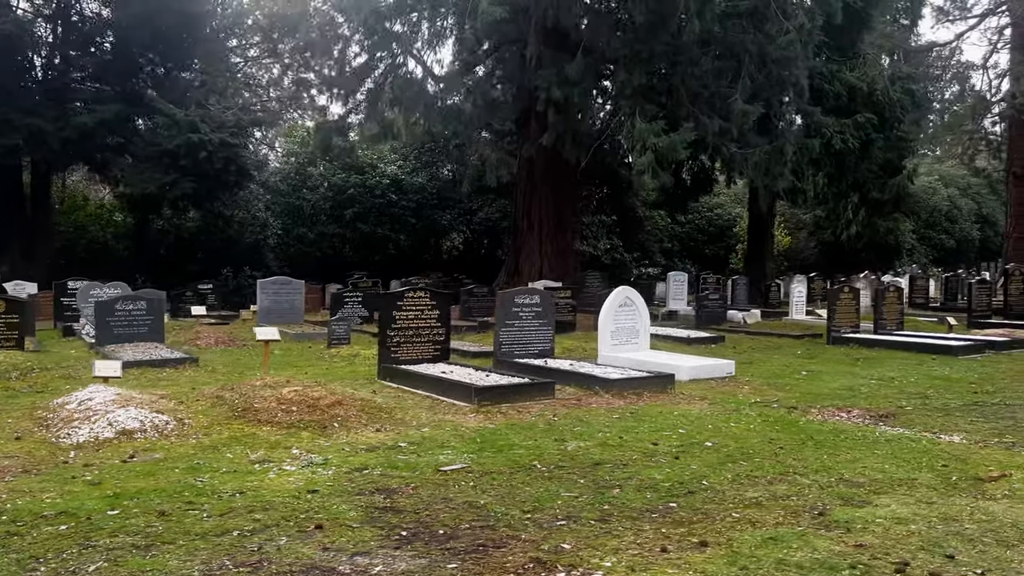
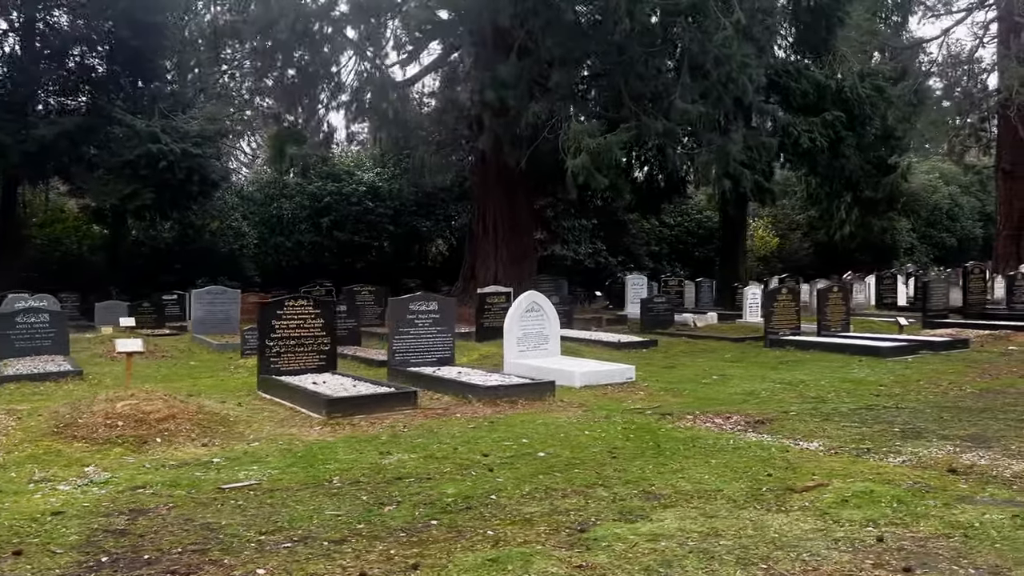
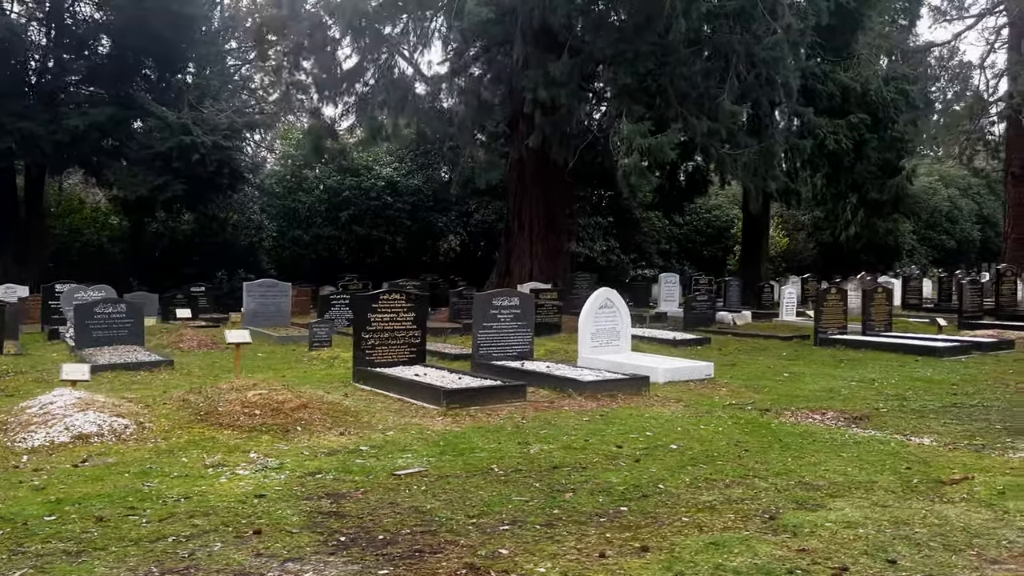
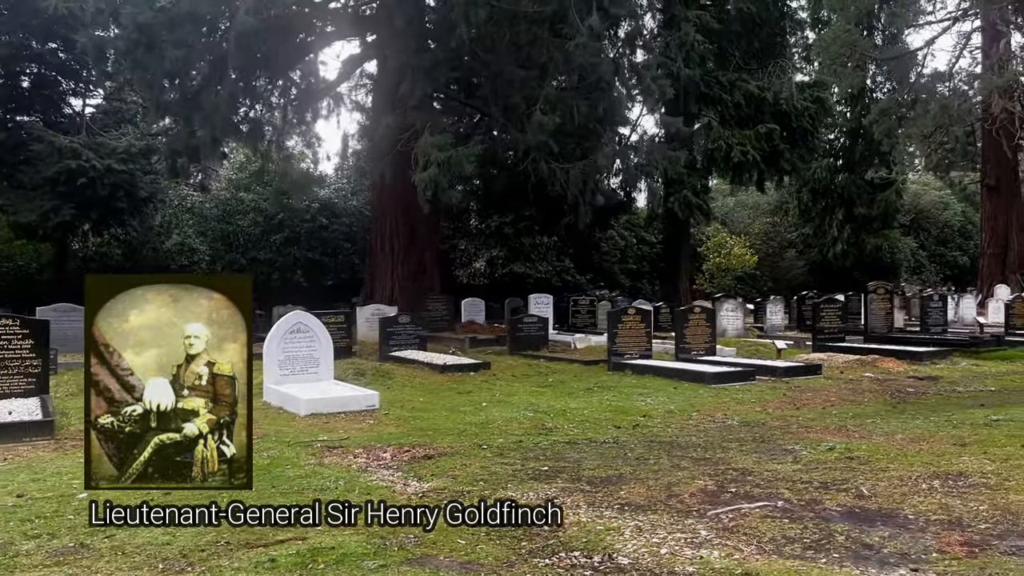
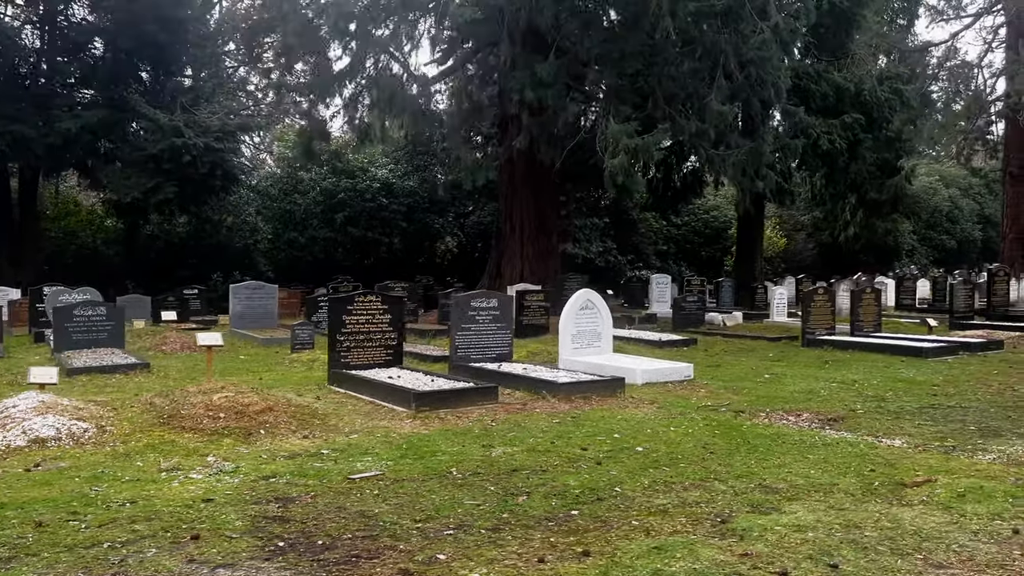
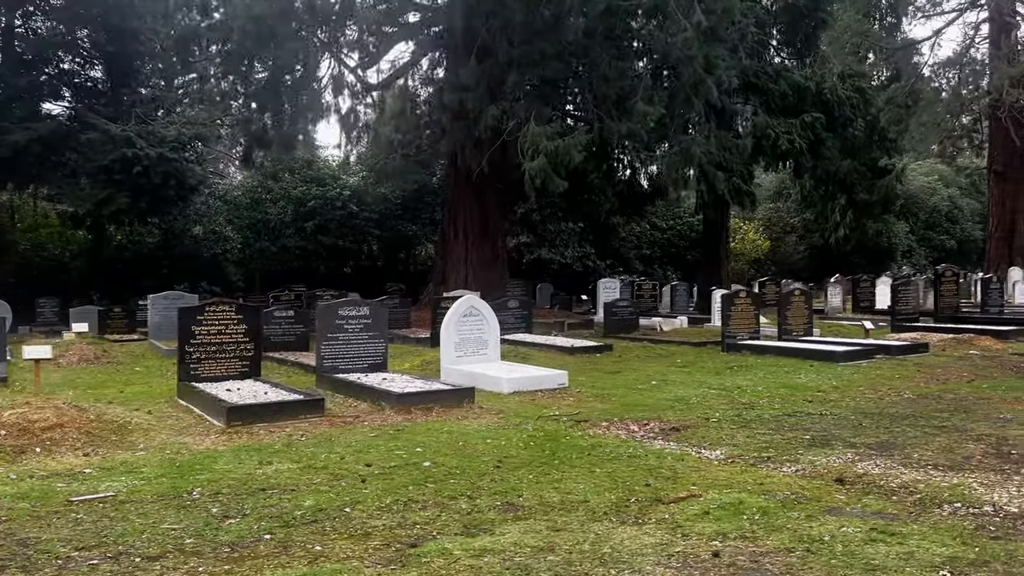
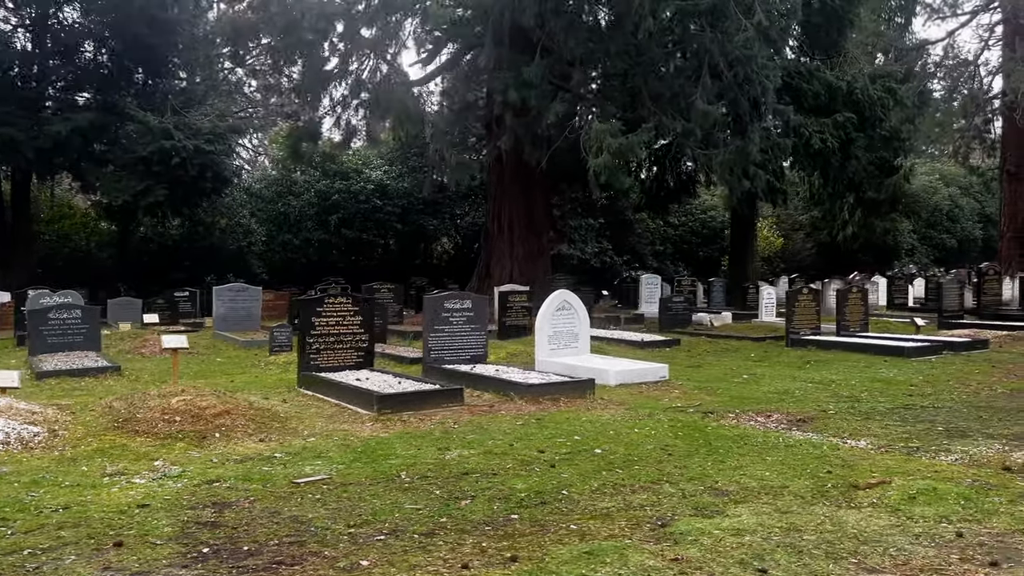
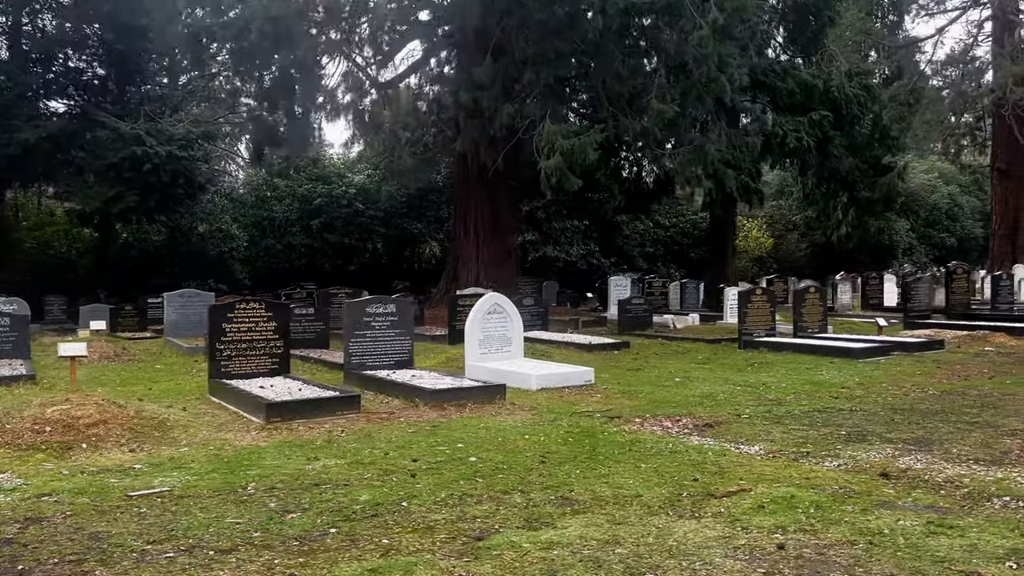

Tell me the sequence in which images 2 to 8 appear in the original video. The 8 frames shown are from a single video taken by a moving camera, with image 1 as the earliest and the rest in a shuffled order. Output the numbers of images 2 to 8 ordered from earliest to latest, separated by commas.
3, 5, 7, 2, 8, 6, 4
